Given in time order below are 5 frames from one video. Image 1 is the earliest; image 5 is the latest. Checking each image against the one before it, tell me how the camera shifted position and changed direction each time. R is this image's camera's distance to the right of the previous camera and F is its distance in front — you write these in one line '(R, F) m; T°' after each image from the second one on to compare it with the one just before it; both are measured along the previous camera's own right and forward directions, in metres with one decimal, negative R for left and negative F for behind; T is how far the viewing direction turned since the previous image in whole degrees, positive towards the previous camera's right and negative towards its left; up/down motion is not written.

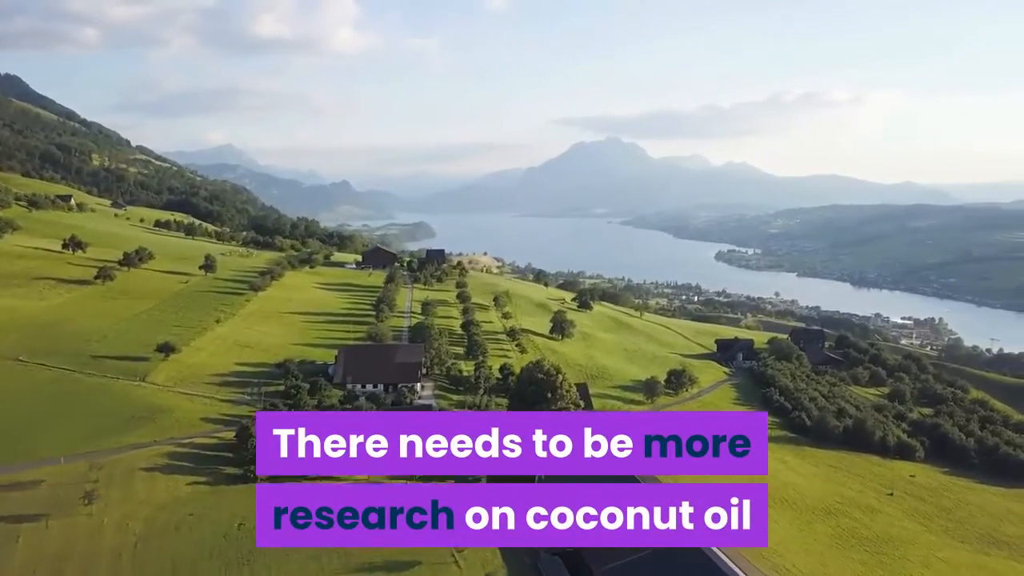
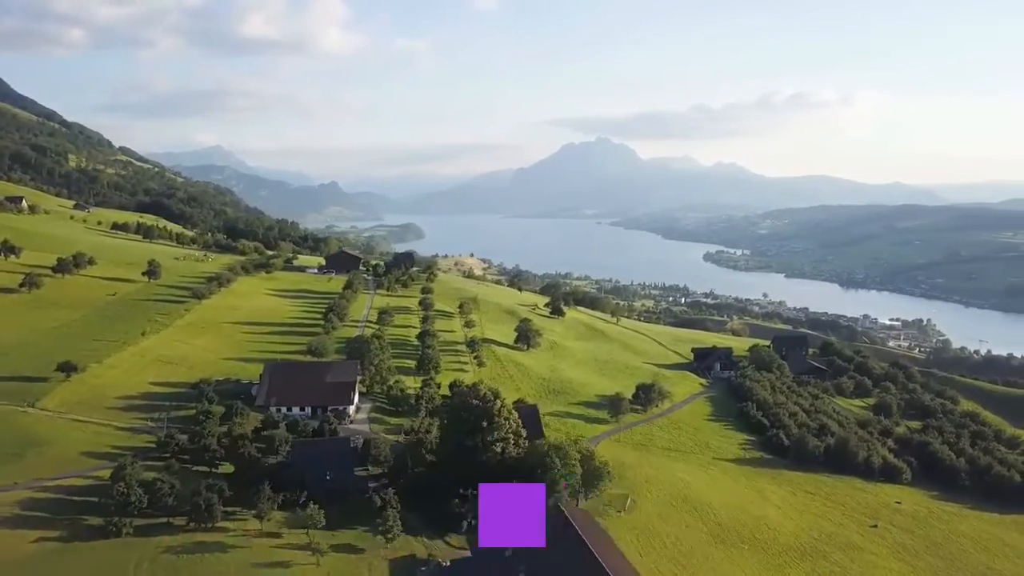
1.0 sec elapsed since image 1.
(+2.7, +5.1) m; +1°
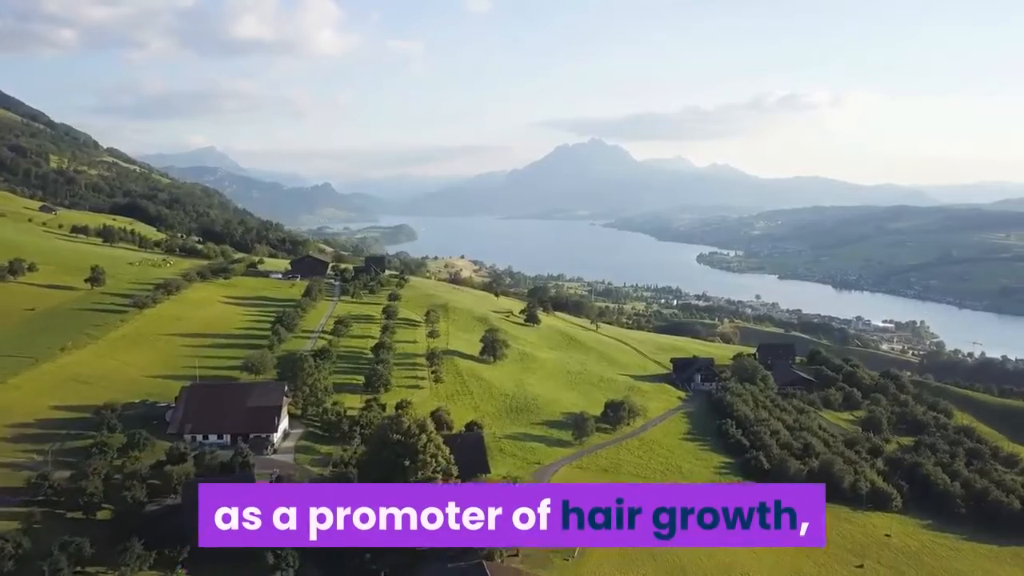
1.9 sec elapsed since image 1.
(+2.6, +4.8) m; 0°
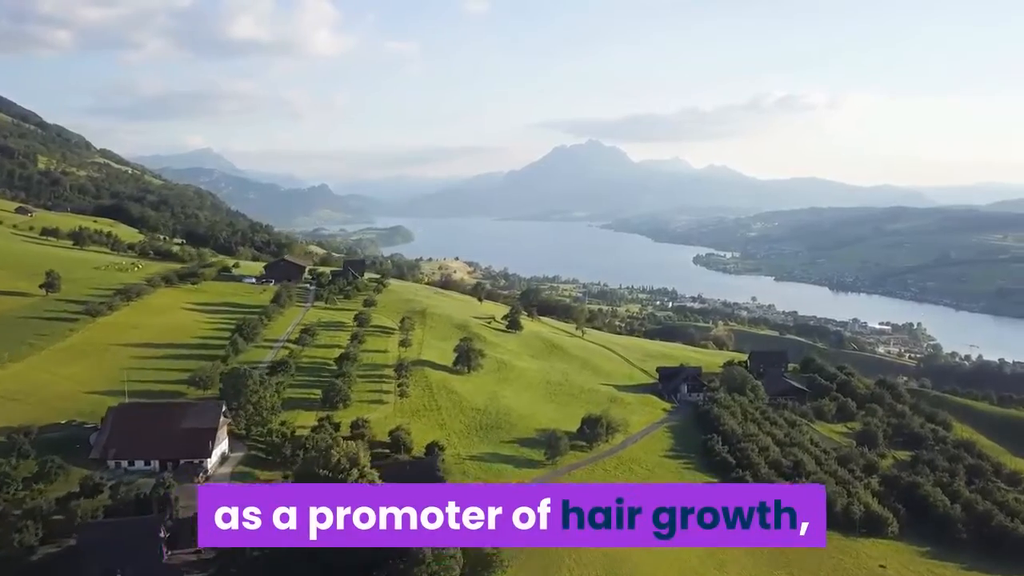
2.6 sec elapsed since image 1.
(+1.8, +3.7) m; 0°
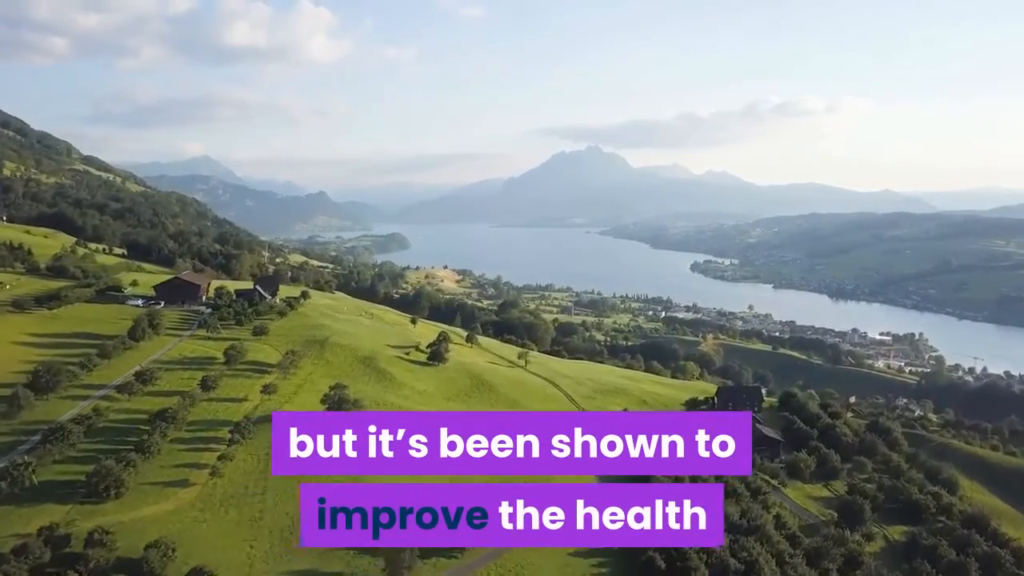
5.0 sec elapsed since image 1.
(+7.5, +14.2) m; 0°
